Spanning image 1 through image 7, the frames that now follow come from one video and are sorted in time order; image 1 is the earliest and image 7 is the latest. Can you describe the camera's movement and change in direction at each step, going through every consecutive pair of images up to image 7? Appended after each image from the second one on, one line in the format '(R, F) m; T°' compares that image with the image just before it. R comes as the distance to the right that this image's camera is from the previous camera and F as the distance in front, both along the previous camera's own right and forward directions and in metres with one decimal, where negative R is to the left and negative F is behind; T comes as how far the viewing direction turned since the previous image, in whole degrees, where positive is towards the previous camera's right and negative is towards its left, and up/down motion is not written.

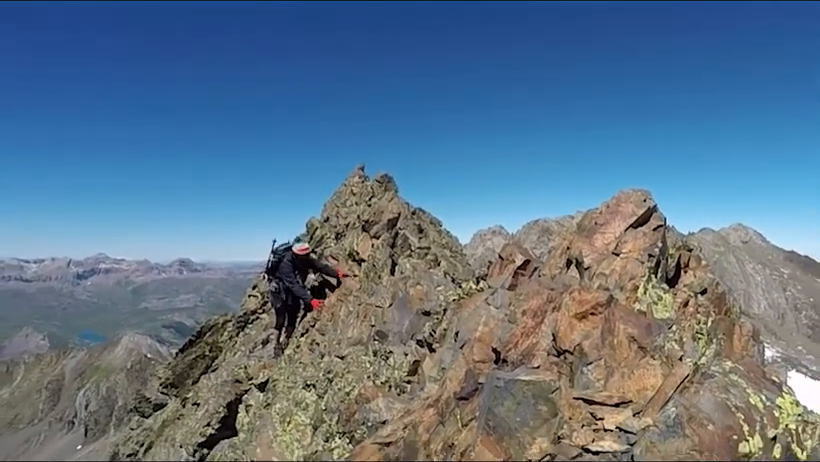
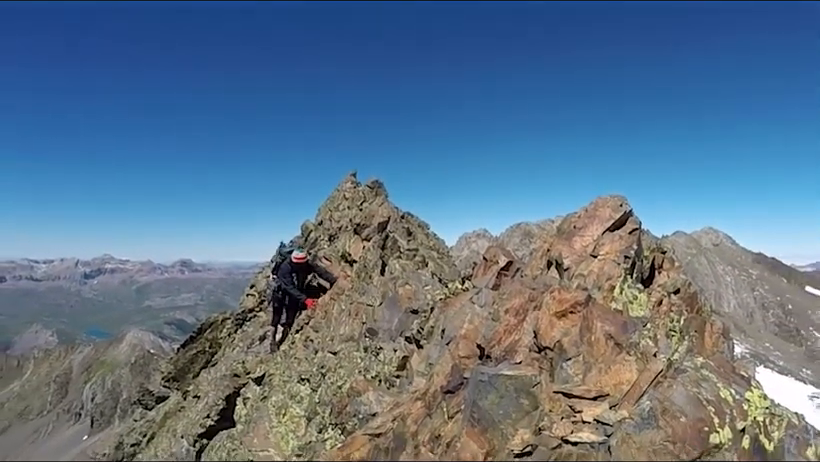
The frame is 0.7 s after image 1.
(+0.4, -1.0) m; 0°
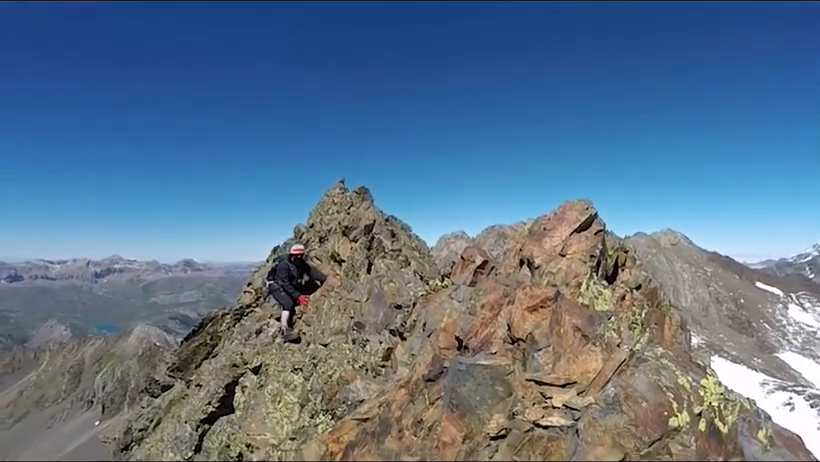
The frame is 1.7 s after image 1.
(+0.6, -1.7) m; 0°
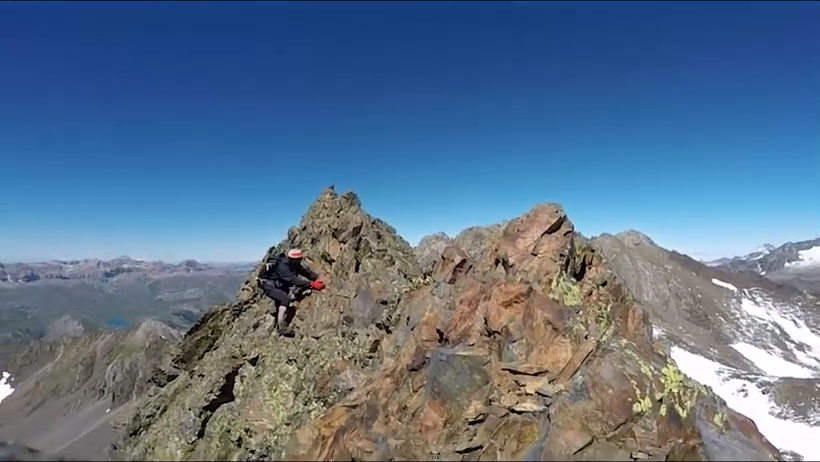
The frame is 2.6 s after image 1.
(+0.6, -1.8) m; 0°
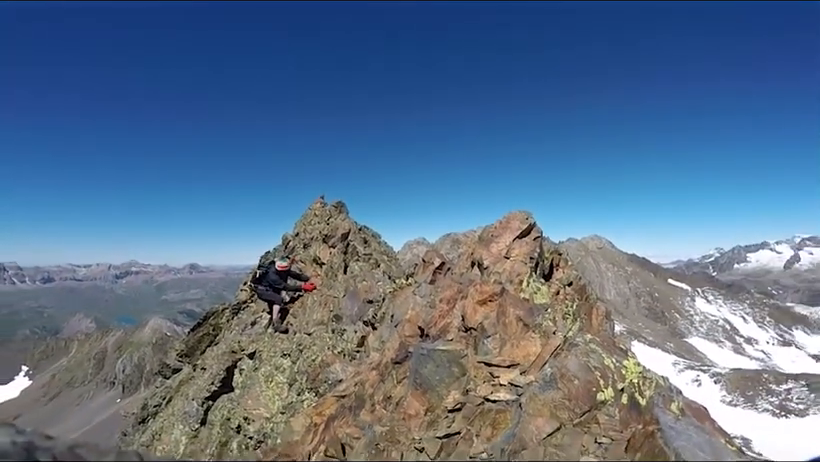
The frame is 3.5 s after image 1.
(+0.7, -2.1) m; 0°
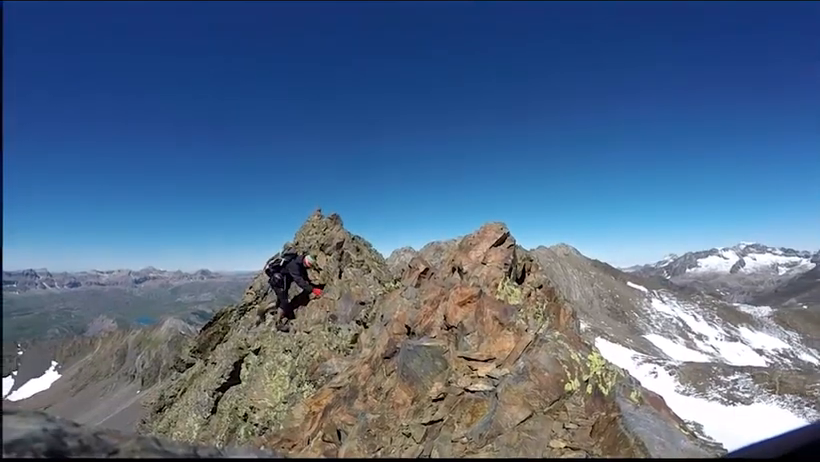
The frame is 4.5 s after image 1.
(+0.6, -2.9) m; 0°
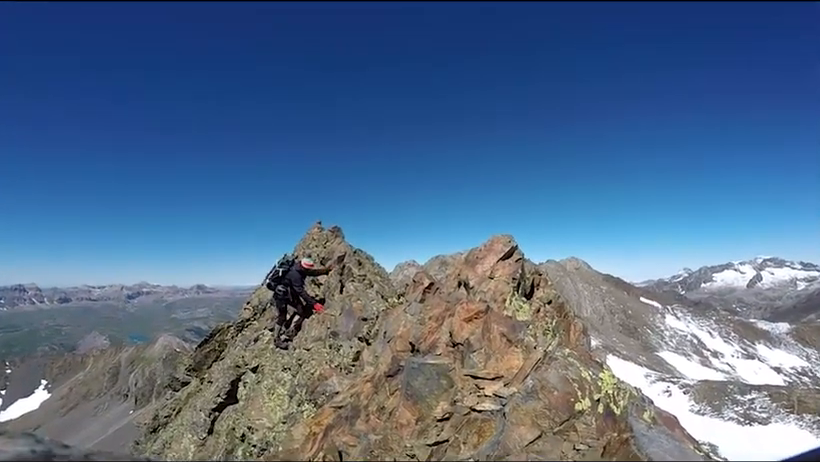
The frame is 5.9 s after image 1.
(-0.2, +1.0) m; 0°
